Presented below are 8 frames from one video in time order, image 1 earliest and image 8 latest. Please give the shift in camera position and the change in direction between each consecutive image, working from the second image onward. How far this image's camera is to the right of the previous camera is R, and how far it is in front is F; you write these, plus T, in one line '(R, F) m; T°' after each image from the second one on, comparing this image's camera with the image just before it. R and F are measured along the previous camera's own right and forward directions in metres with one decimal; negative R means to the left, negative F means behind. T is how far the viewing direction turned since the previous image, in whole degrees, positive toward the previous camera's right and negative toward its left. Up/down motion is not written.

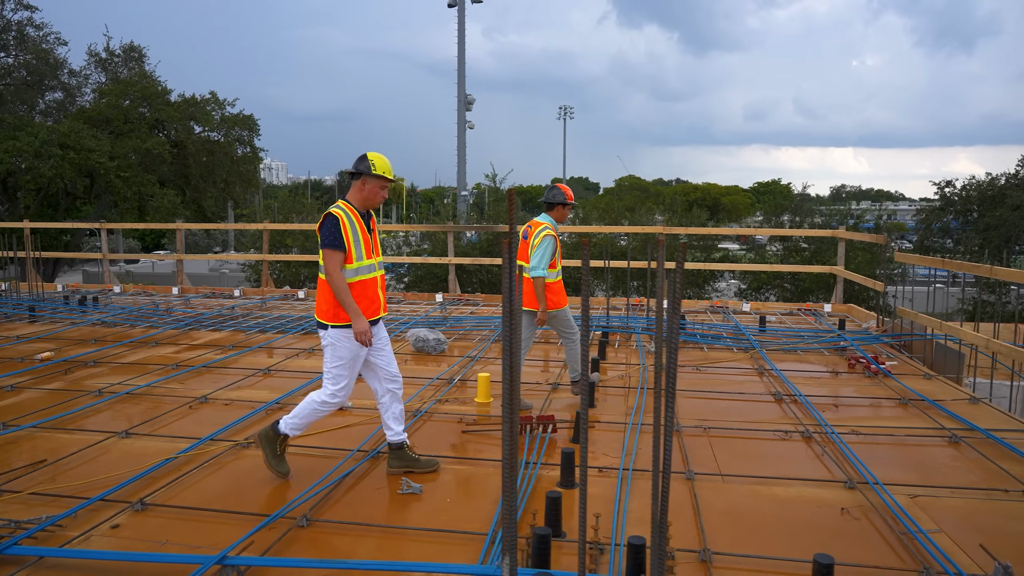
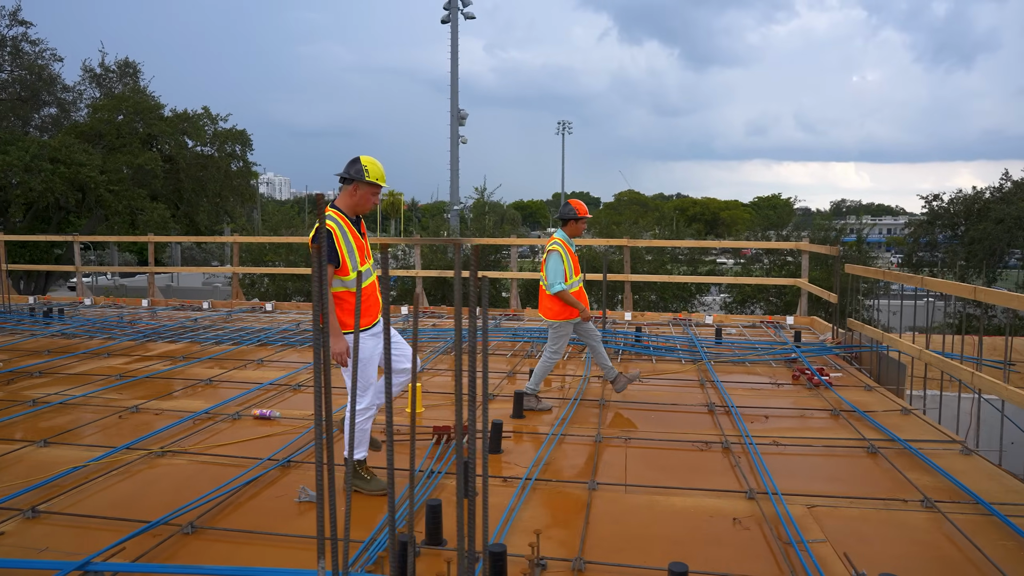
(+0.5, 0.0) m; 0°
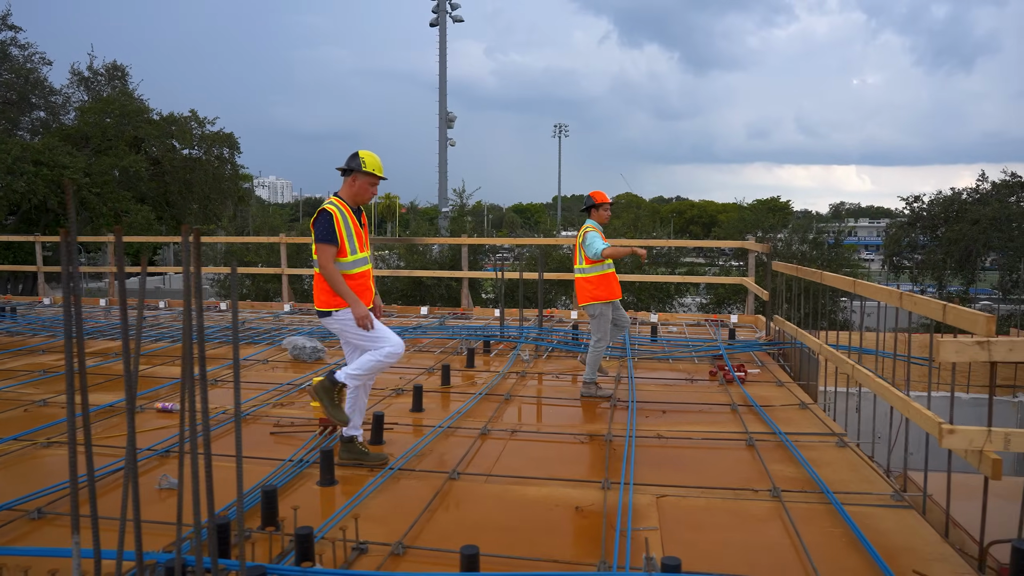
(+0.7, 0.0) m; 0°
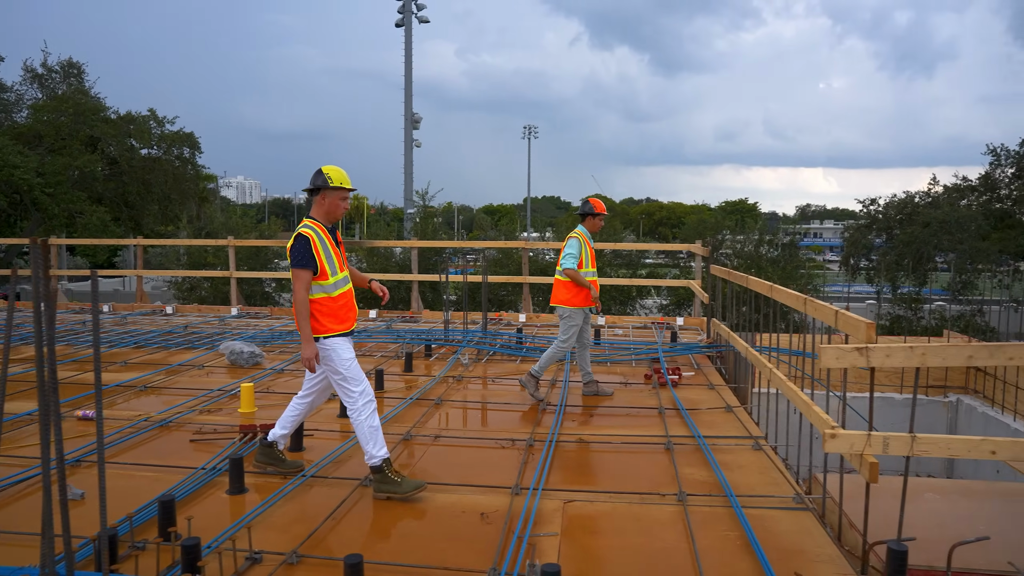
(+0.3, 0.0) m; +2°
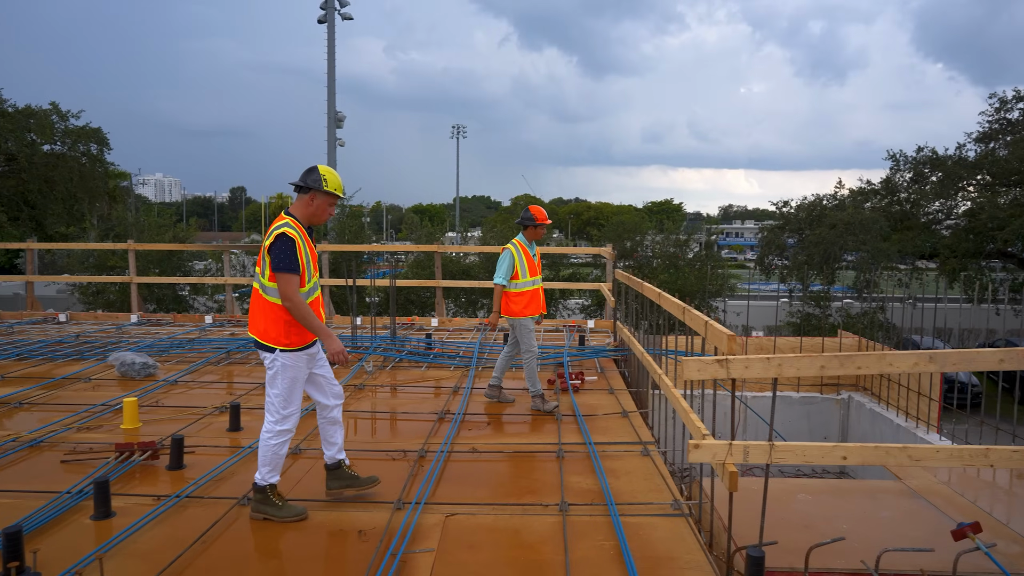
(+0.2, 0.0) m; +5°
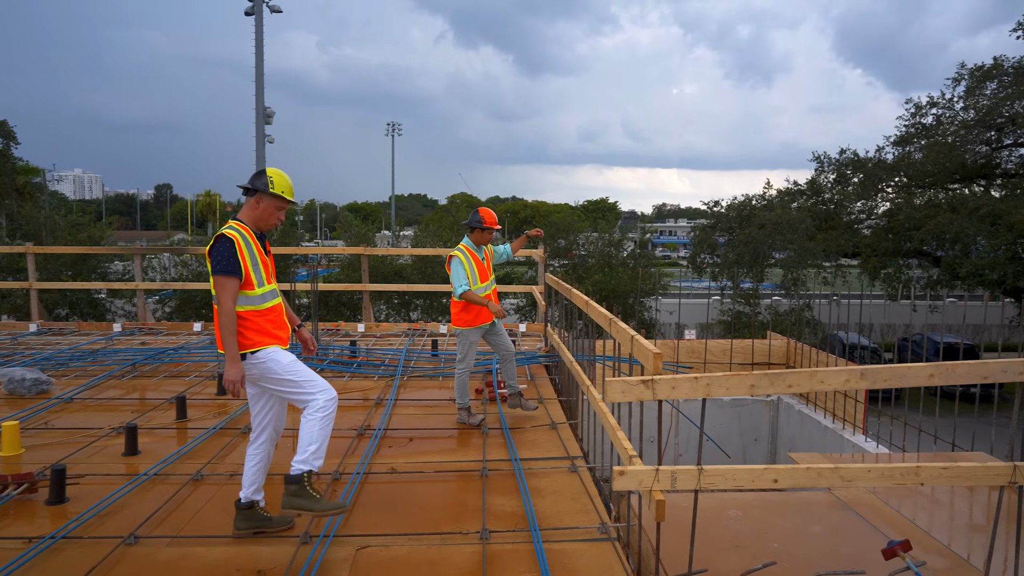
(+0.1, +0.2) m; +5°
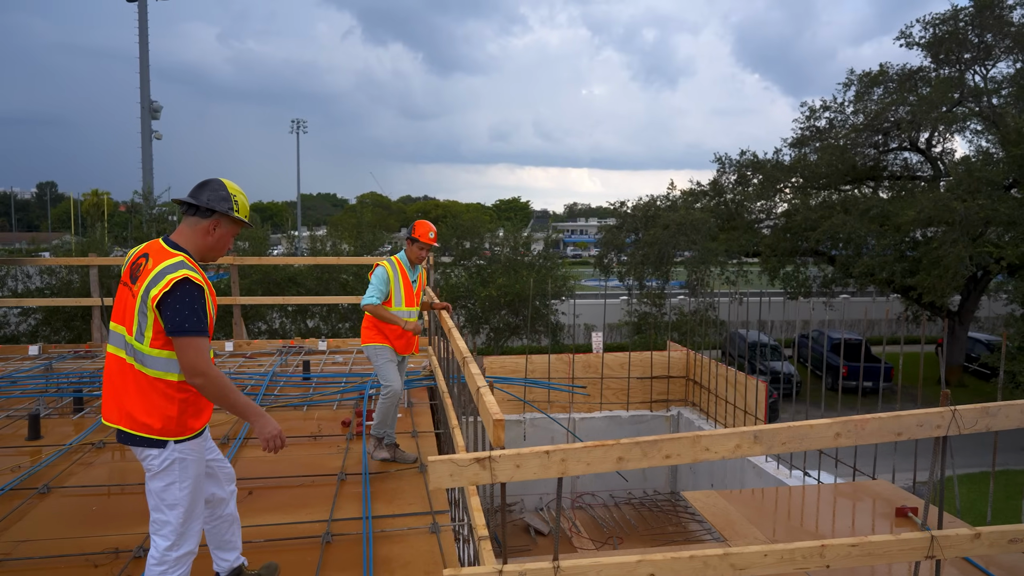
(+0.3, +0.6) m; +7°
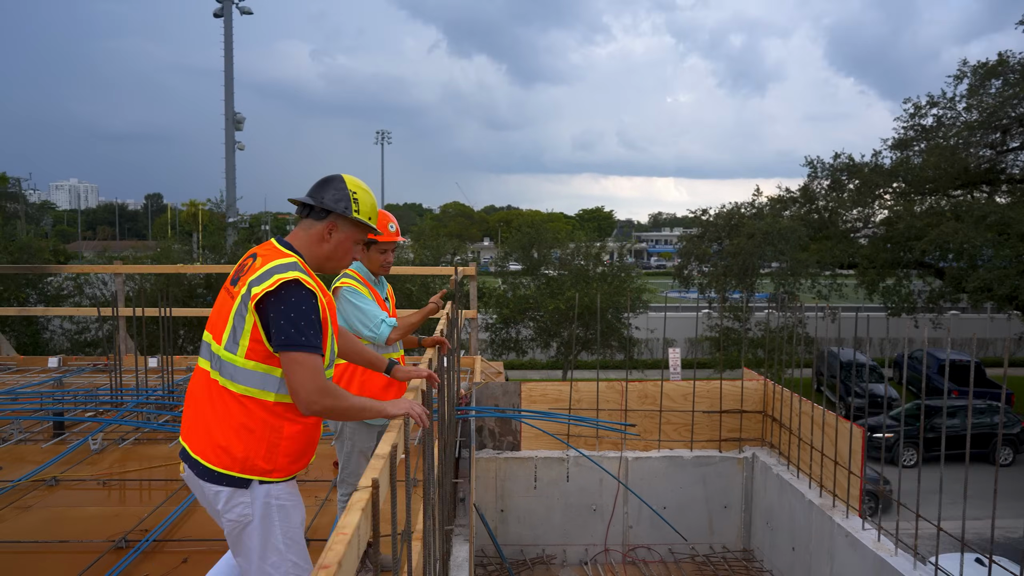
(+0.3, +0.9) m; -7°
